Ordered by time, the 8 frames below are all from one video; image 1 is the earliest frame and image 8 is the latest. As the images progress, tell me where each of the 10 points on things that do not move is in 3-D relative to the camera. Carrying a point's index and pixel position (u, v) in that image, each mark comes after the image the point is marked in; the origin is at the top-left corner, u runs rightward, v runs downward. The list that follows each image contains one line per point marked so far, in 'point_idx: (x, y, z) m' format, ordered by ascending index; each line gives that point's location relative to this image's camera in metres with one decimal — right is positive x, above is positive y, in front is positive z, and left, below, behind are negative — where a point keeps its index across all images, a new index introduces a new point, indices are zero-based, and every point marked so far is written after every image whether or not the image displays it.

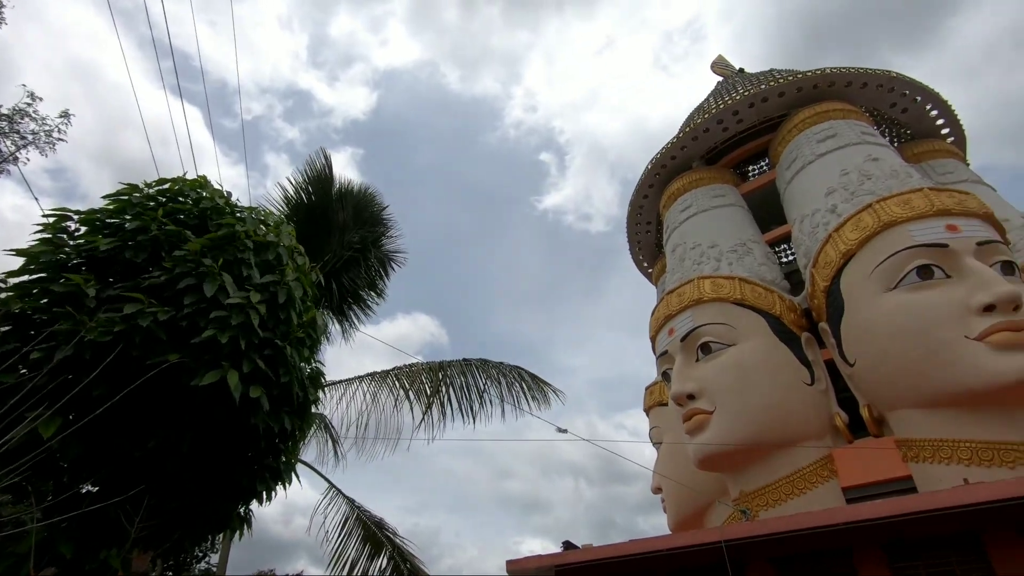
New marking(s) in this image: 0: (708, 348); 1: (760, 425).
0: (+3.5, -1.1, +9.7) m
1: (+4.0, -2.2, +8.8) m
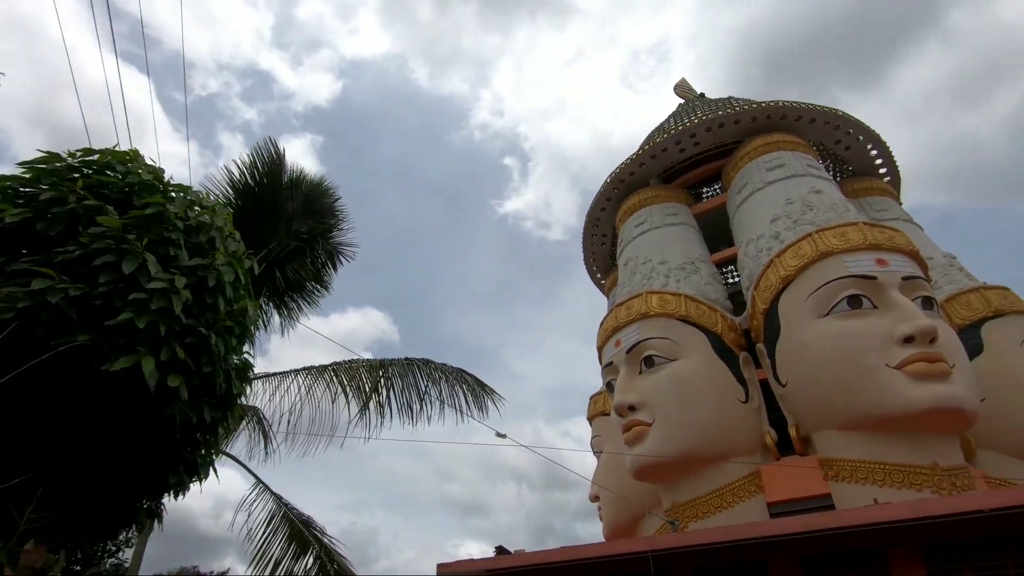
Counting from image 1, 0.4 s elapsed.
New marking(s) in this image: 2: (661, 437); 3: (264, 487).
0: (+2.6, -1.4, +9.9) m
1: (+3.1, -2.5, +9.1) m
2: (+2.5, -2.5, +9.2) m
3: (-3.4, -2.7, +7.3) m
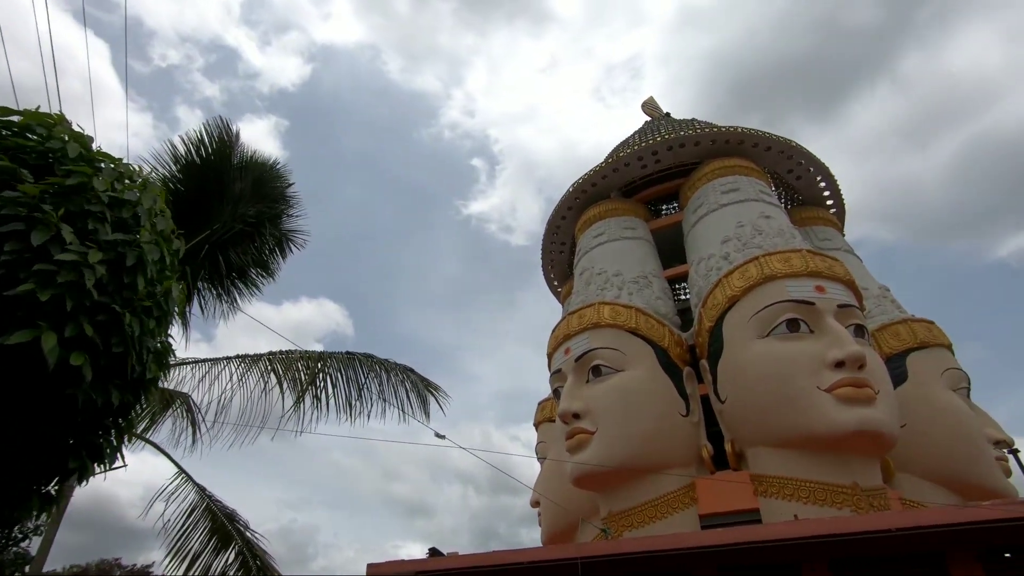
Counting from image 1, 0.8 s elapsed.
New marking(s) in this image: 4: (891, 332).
0: (+1.6, -1.6, +10.1) m
1: (+2.1, -2.8, +9.3) m
2: (+1.6, -2.7, +9.3) m
3: (-4.2, -2.4, +7.0) m
4: (+7.6, -0.9, +10.8) m
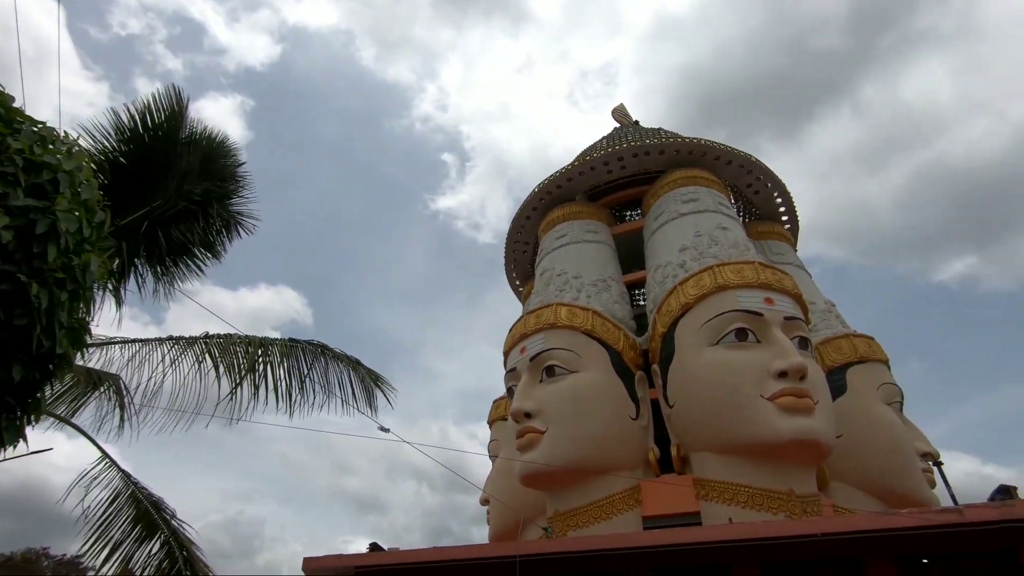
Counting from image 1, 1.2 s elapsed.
0: (+0.7, -1.6, +10.1) m
1: (+1.2, -2.8, +9.4) m
2: (+0.7, -2.8, +9.4) m
3: (-4.9, -2.2, +6.7) m
4: (+6.7, -1.2, +11.3) m
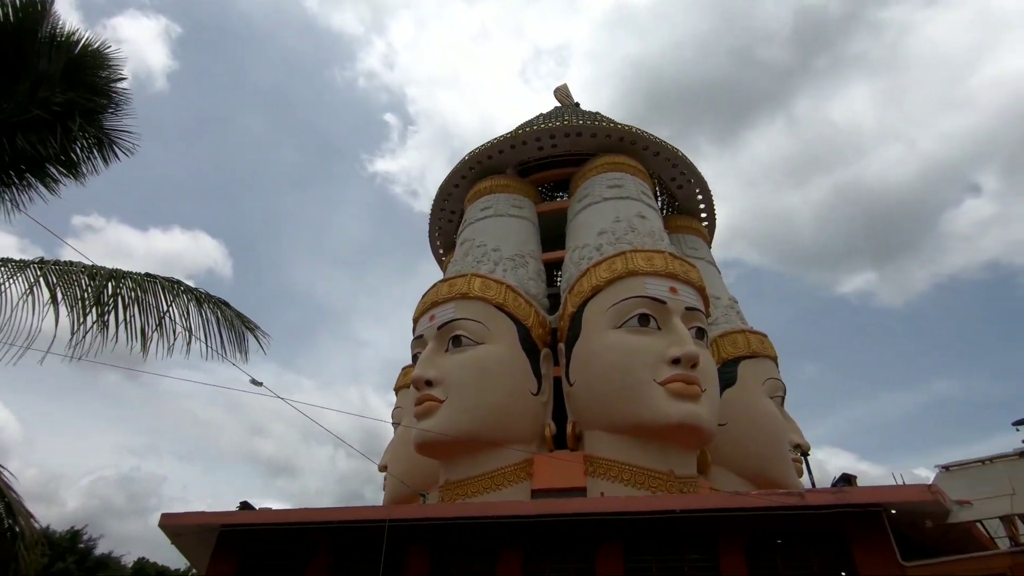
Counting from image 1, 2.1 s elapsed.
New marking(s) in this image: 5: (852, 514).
0: (-1.0, -1.0, +10.0) m
1: (-0.6, -2.3, +9.4) m
2: (-1.1, -2.2, +9.3) m
3: (-6.2, -1.2, +5.9) m
4: (+4.8, -1.1, +11.9) m
5: (+3.2, -2.1, +5.0) m
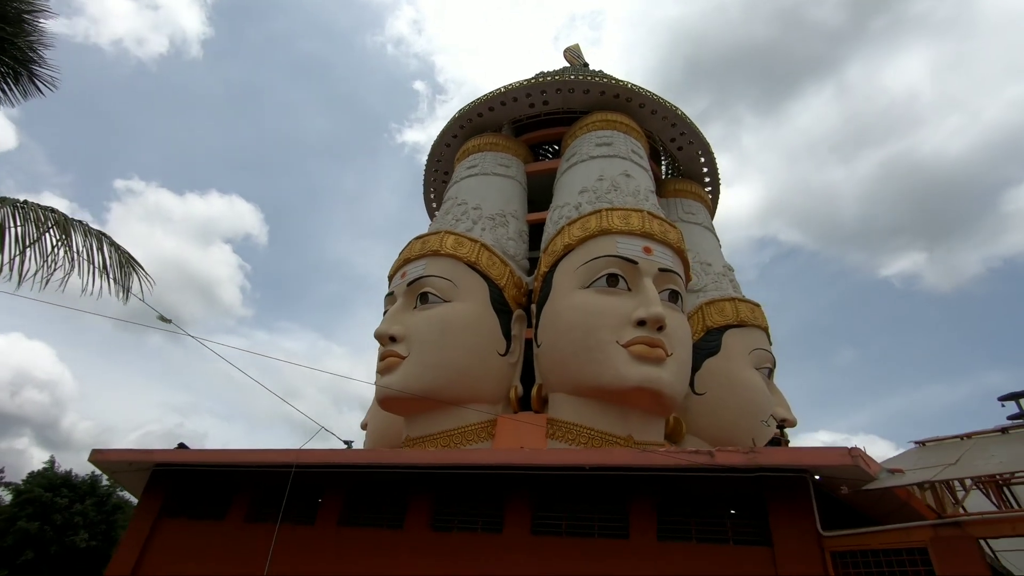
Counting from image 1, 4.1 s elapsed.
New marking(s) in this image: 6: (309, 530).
0: (-1.6, -0.2, +9.8) m
1: (-1.2, -1.5, +9.2) m
2: (-1.7, -1.4, +9.2) m
3: (-7.0, -0.5, +6.1) m
4: (+4.3, -0.4, +11.3) m
5: (+2.3, -1.7, +4.6) m
6: (-2.1, -2.5, +5.7) m
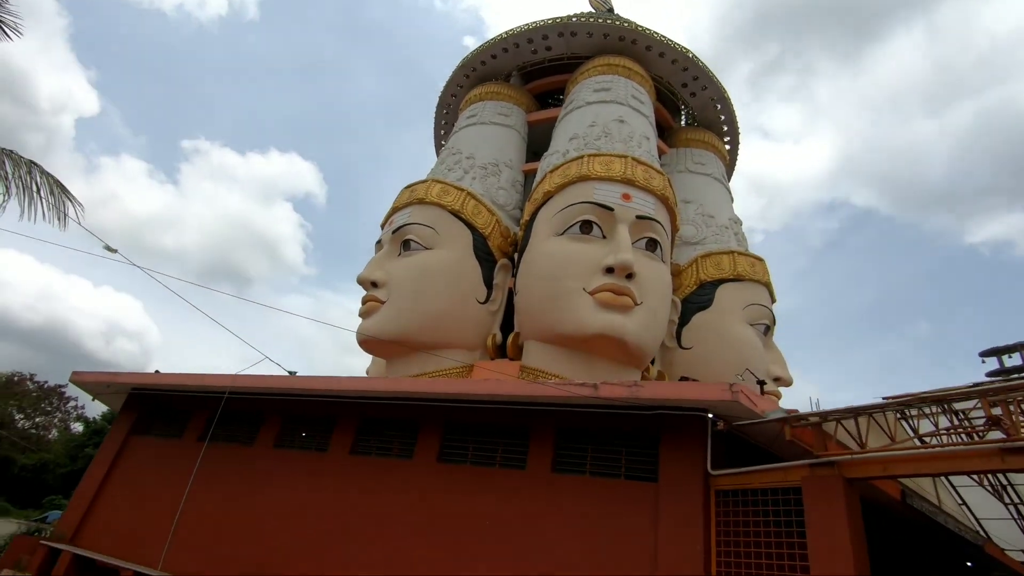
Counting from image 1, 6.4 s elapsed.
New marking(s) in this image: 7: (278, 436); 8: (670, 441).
0: (-1.9, +0.8, +10.0) m
1: (-1.6, -0.6, +9.4) m
2: (-2.2, -0.5, +9.4) m
3: (-7.8, +0.4, +6.8) m
4: (+4.1, +0.5, +10.9) m
5: (+1.4, -1.1, +4.5) m
6: (-2.9, -1.8, +6.0) m
7: (-2.6, -1.7, +6.0) m
8: (+1.3, -1.3, +4.5) m
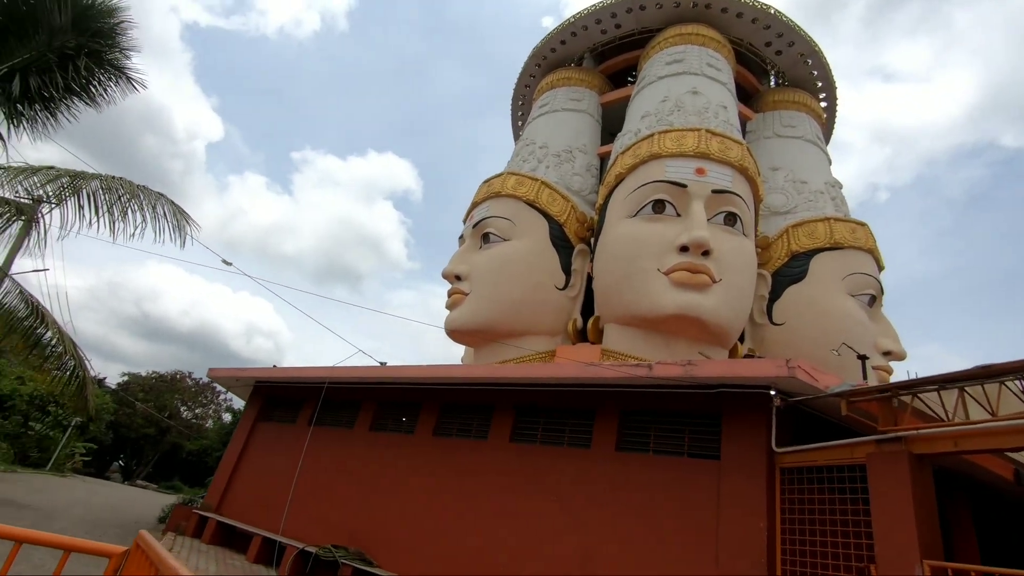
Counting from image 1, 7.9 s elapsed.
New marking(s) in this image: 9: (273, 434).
0: (-0.5, +1.0, +10.4) m
1: (-0.2, -0.4, +9.8) m
2: (-0.7, -0.3, +9.9) m
3: (-6.8, +0.1, +8.4) m
4: (+5.6, +1.1, +10.2) m
5: (+1.9, -0.9, +4.5) m
6: (-2.0, -1.8, +6.8) m
7: (-1.7, -1.6, +6.7) m
8: (+1.8, -1.1, +4.4) m
9: (-3.4, -2.1, +7.7) m
